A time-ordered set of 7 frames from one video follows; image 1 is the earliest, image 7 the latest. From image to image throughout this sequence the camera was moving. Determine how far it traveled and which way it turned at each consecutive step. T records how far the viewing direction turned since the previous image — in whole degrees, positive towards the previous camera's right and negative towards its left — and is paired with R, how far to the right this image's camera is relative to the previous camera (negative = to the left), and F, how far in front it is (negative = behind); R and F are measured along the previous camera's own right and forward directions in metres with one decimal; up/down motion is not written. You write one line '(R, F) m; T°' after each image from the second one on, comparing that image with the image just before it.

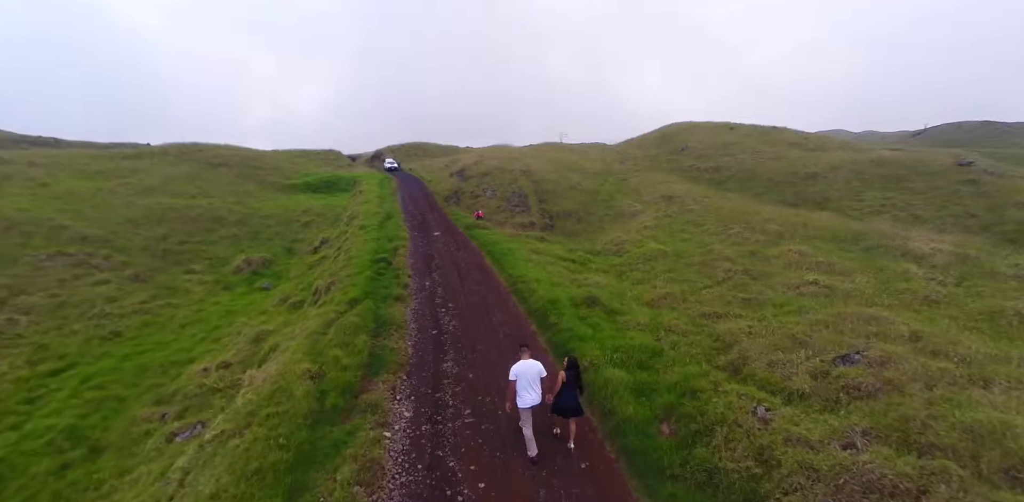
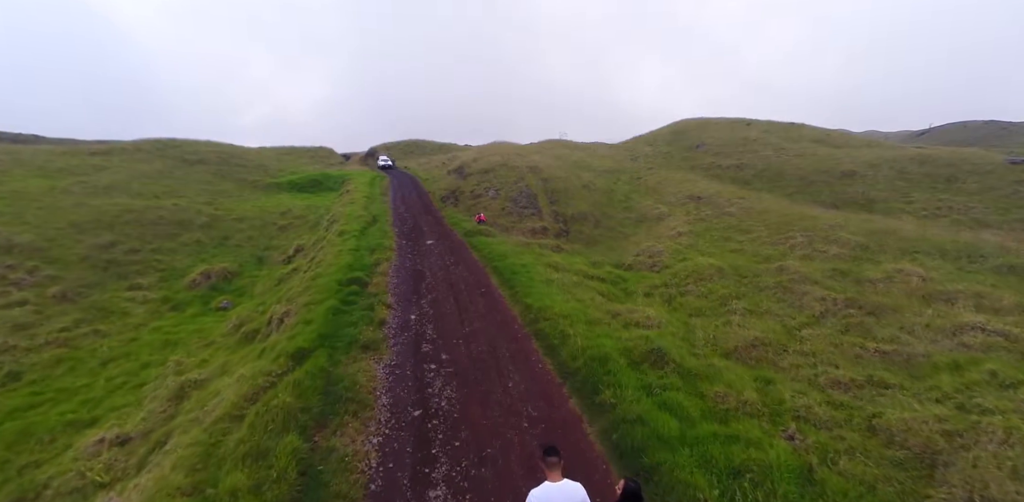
(-0.9, +6.6) m; 0°
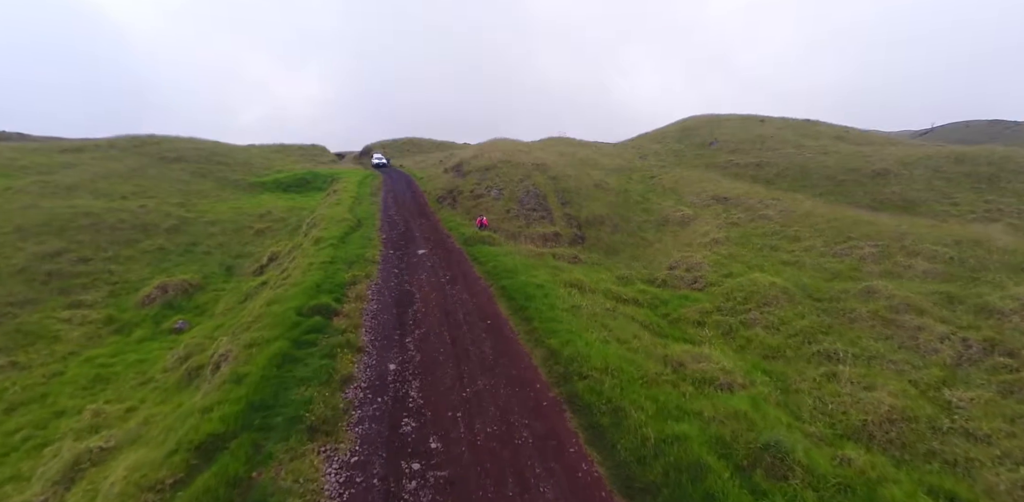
(-0.6, +4.9) m; 0°
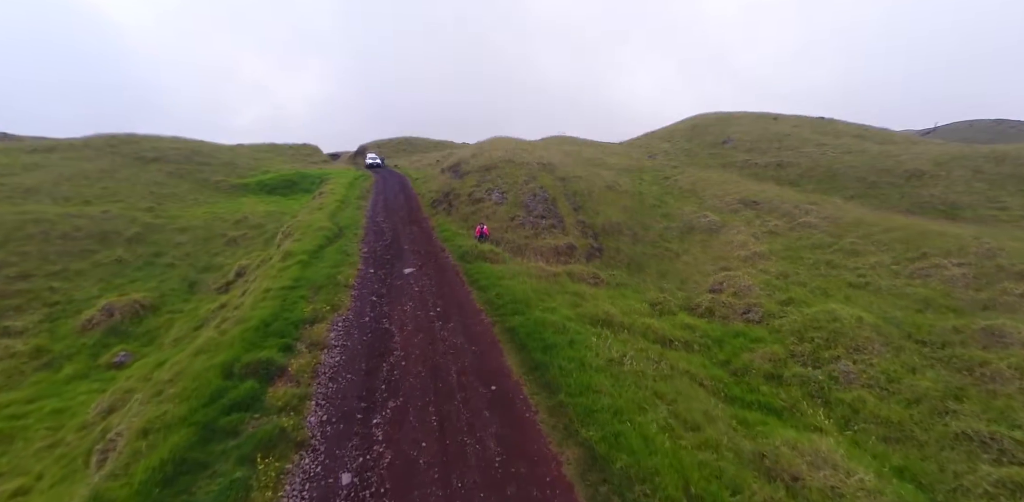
(-0.4, +4.4) m; 0°
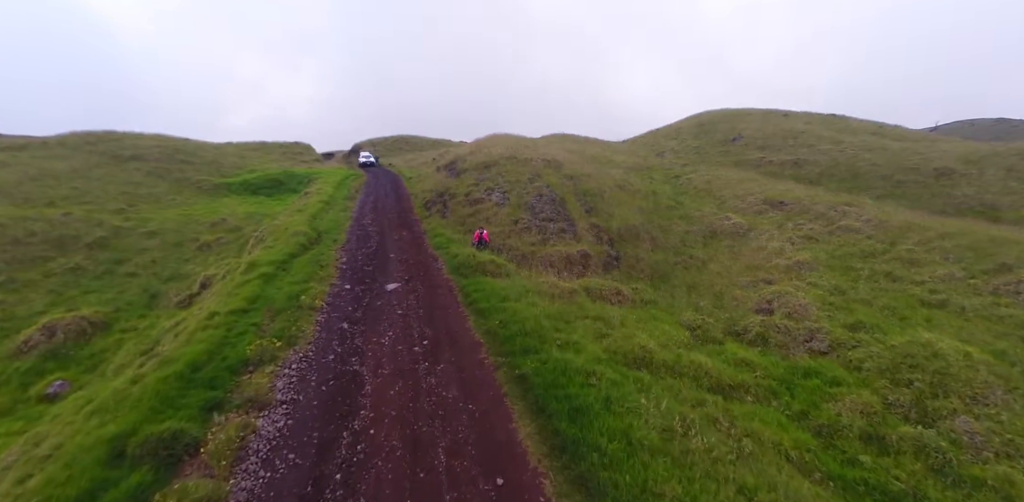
(-0.3, +3.4) m; 0°
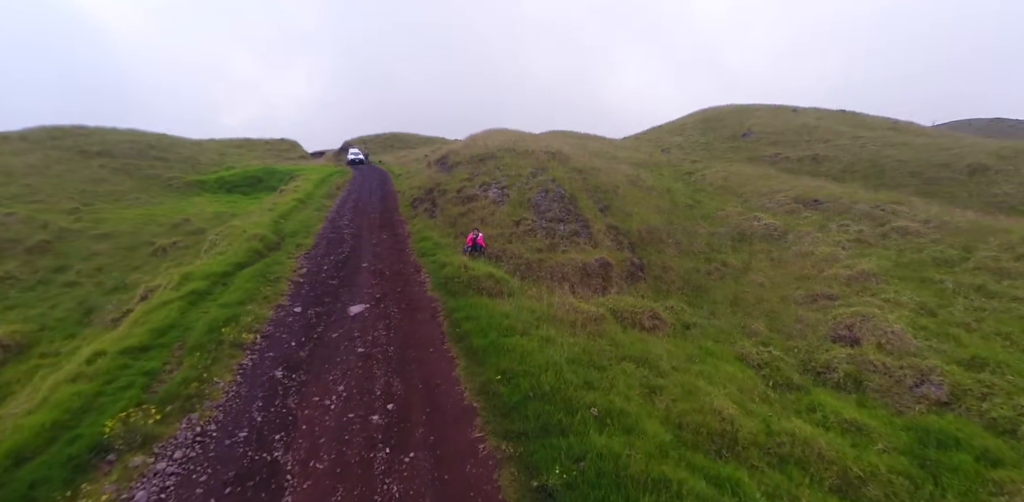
(-0.2, +3.9) m; +1°
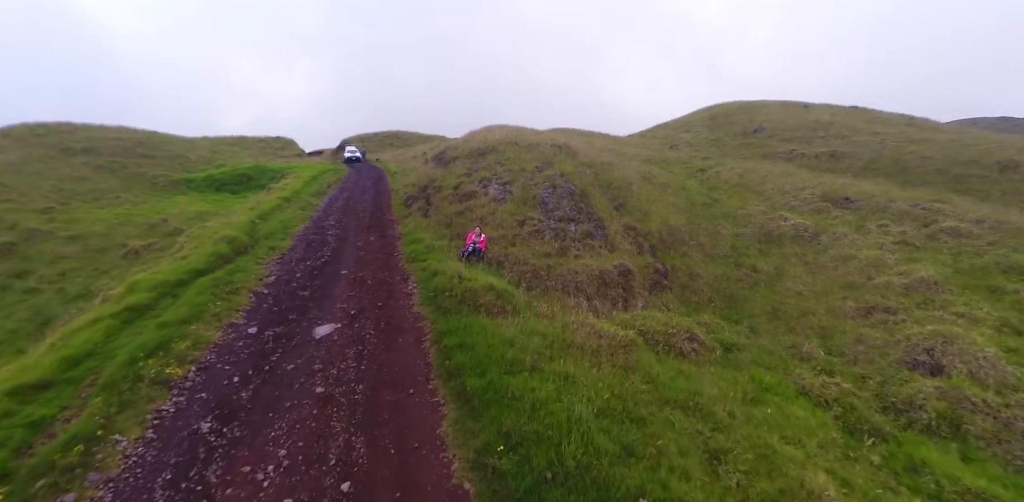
(-0.1, +2.3) m; 0°
